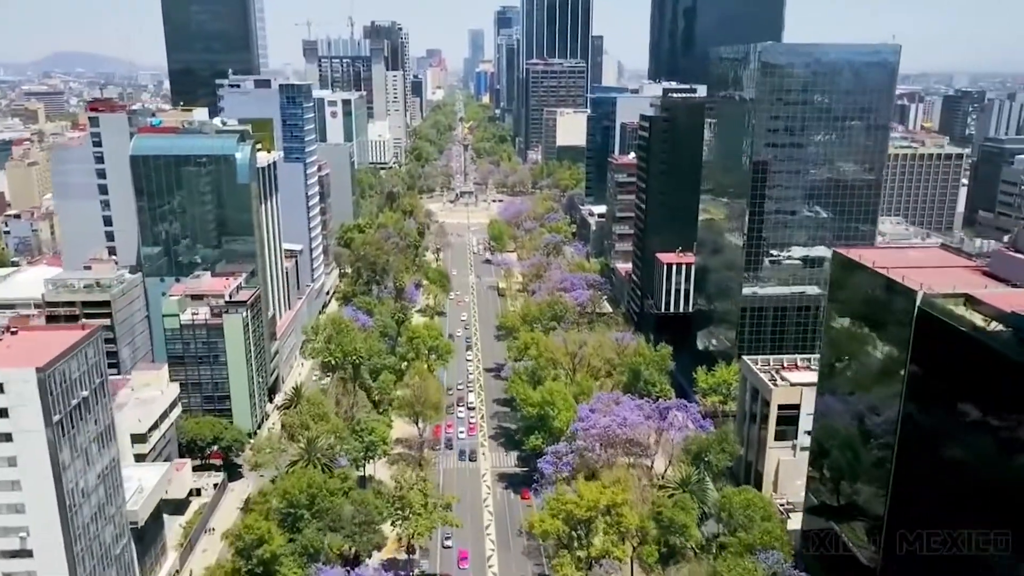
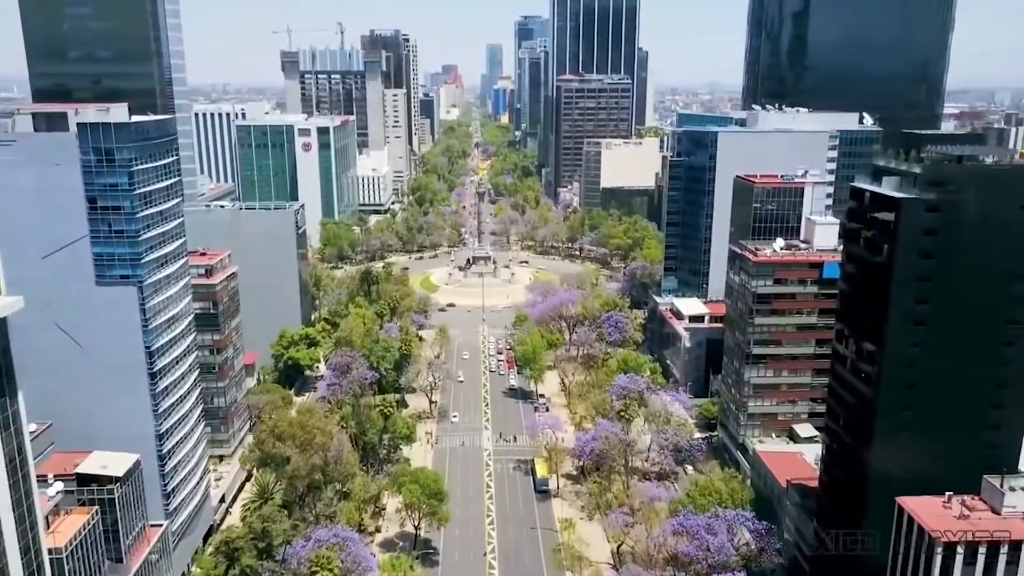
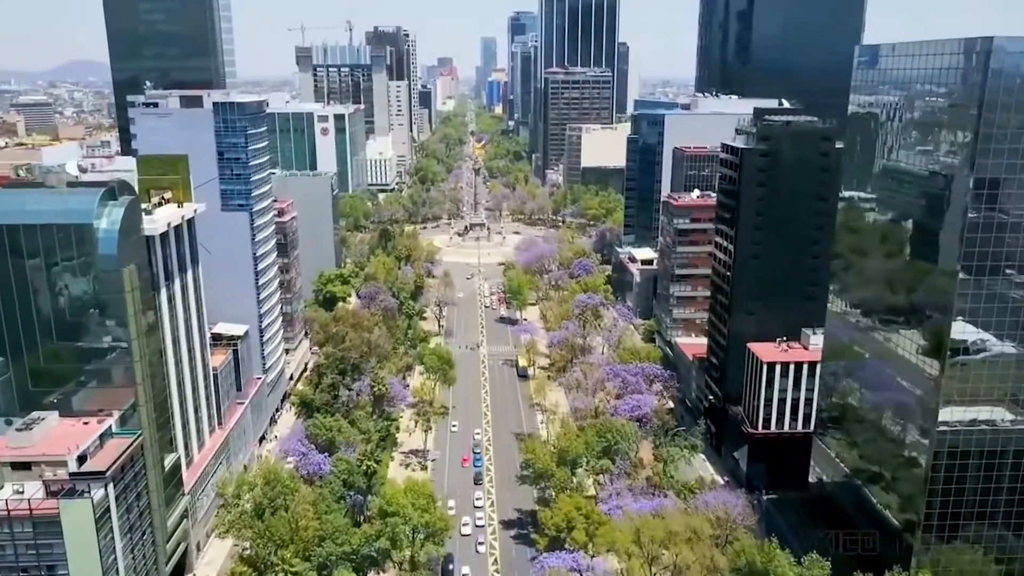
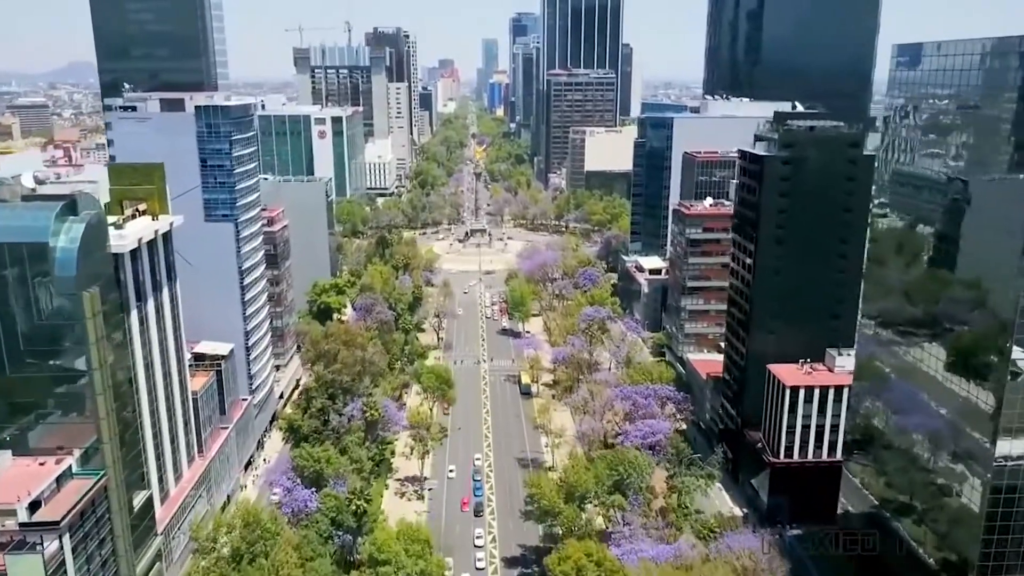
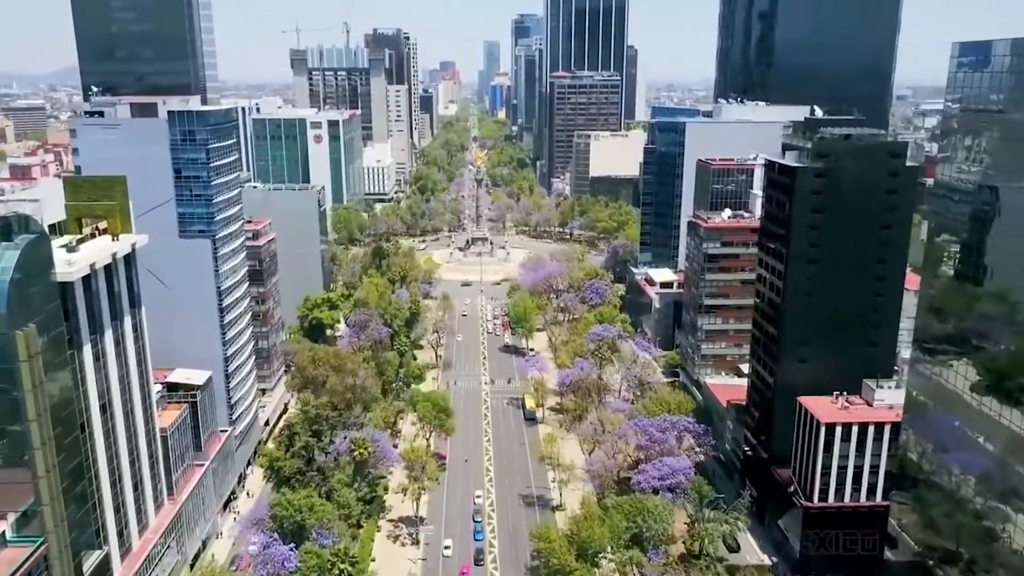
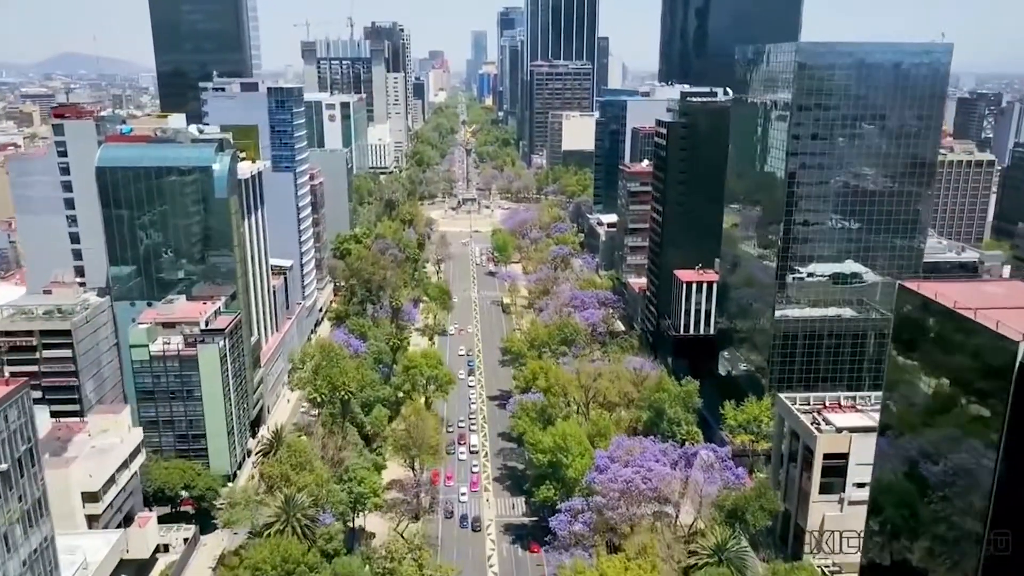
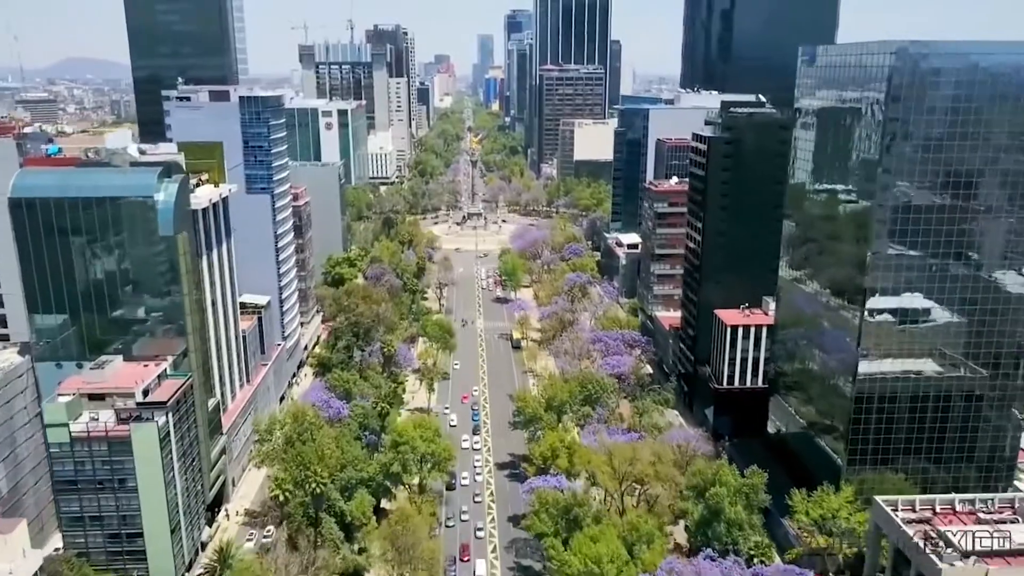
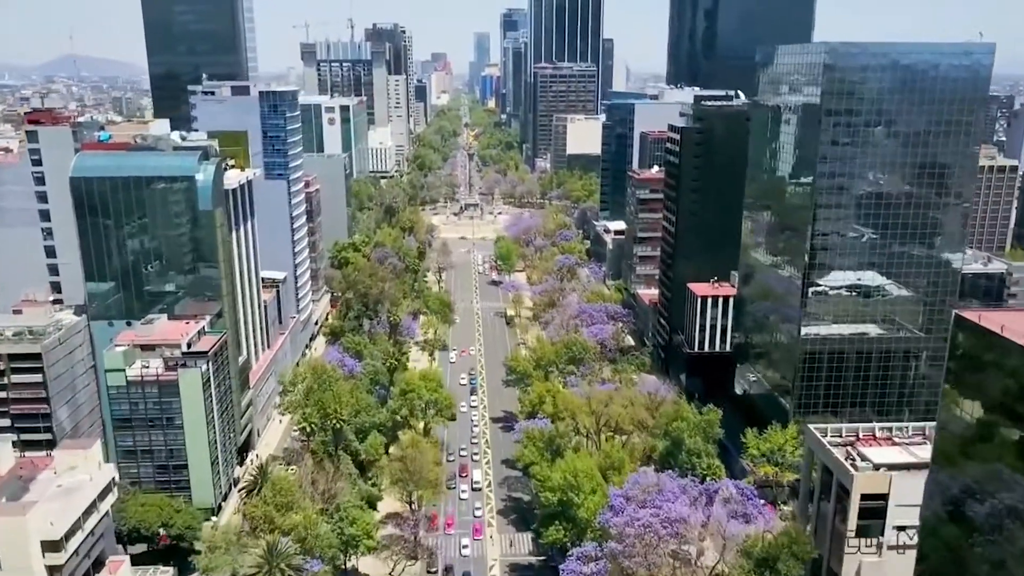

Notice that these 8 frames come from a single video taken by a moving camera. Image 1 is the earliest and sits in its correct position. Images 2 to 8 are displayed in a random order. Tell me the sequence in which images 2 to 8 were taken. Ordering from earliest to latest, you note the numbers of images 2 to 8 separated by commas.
6, 8, 7, 3, 4, 5, 2
